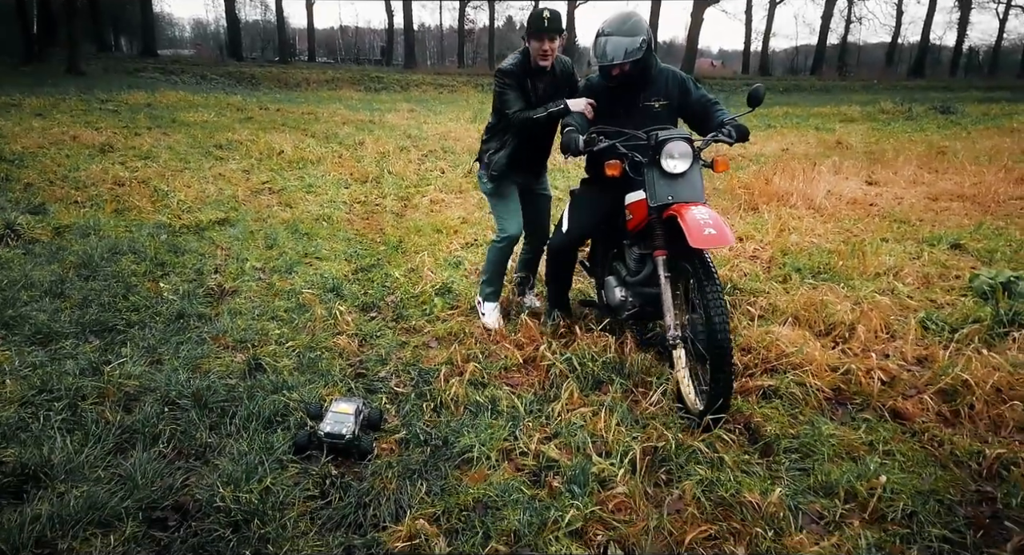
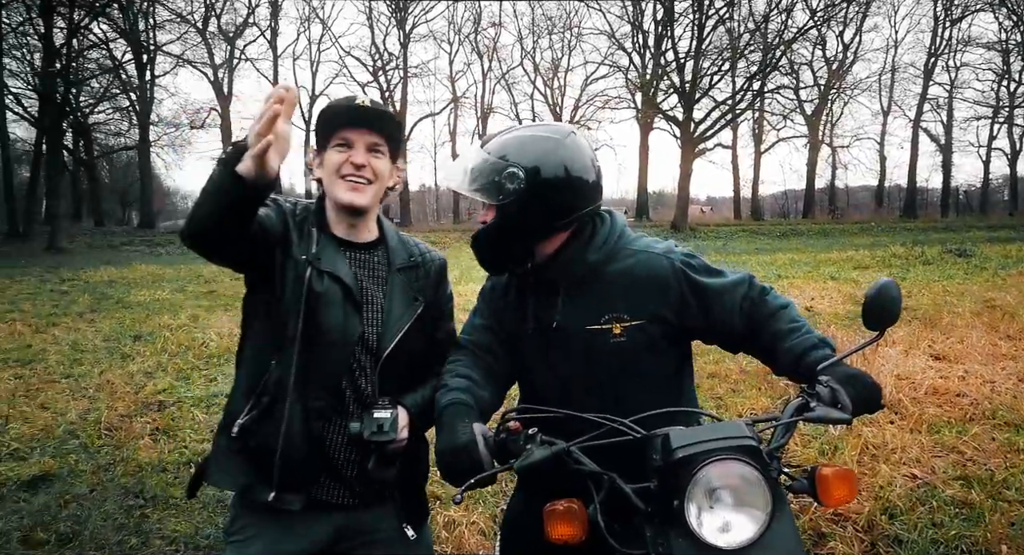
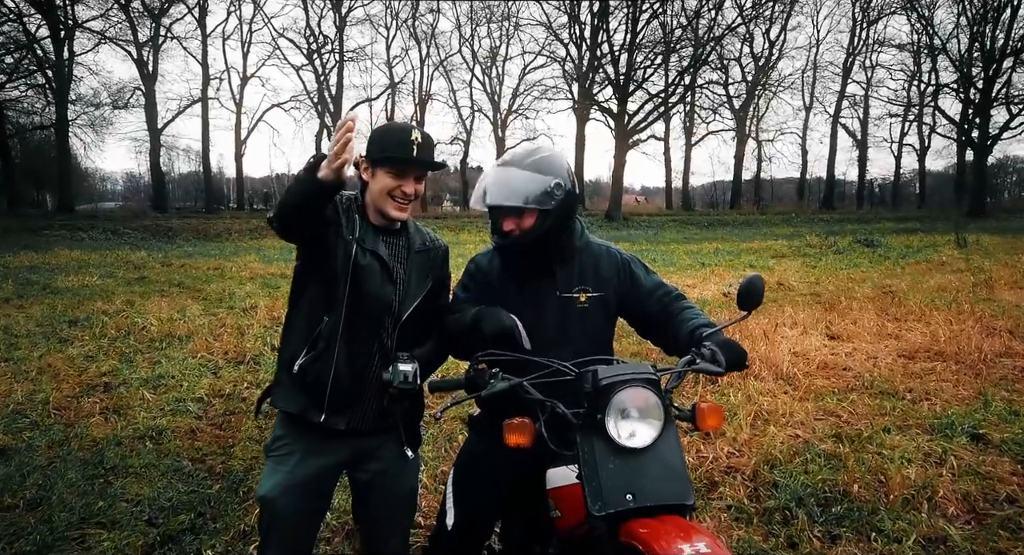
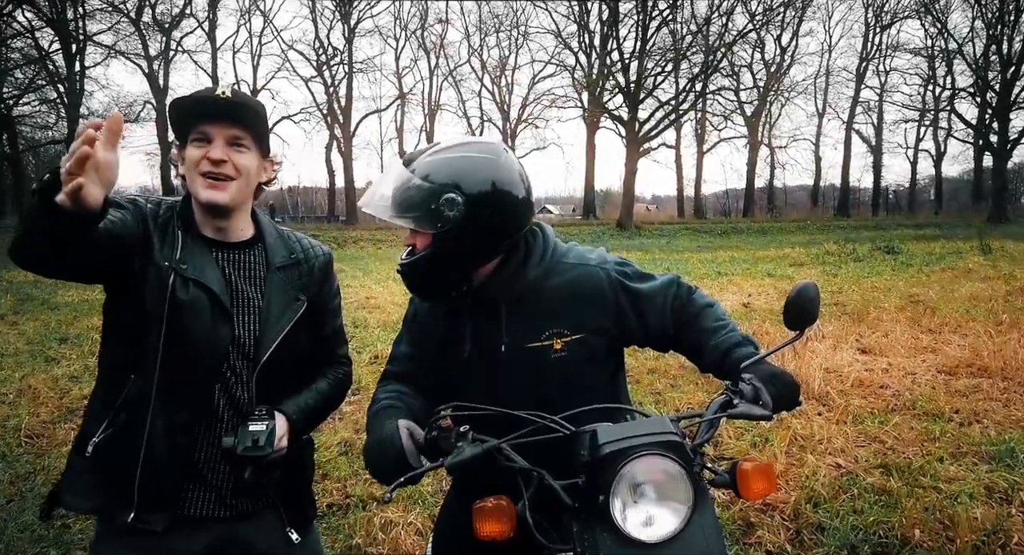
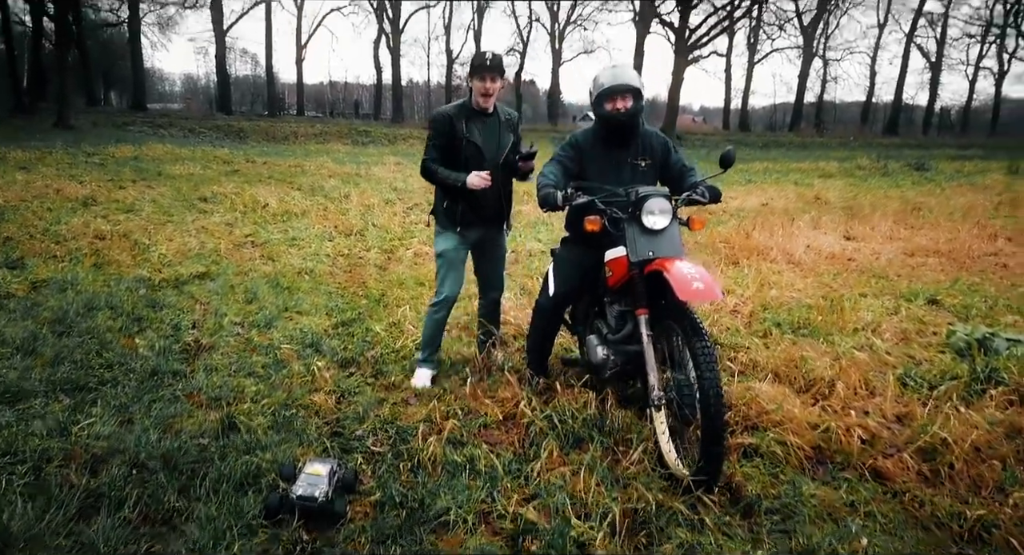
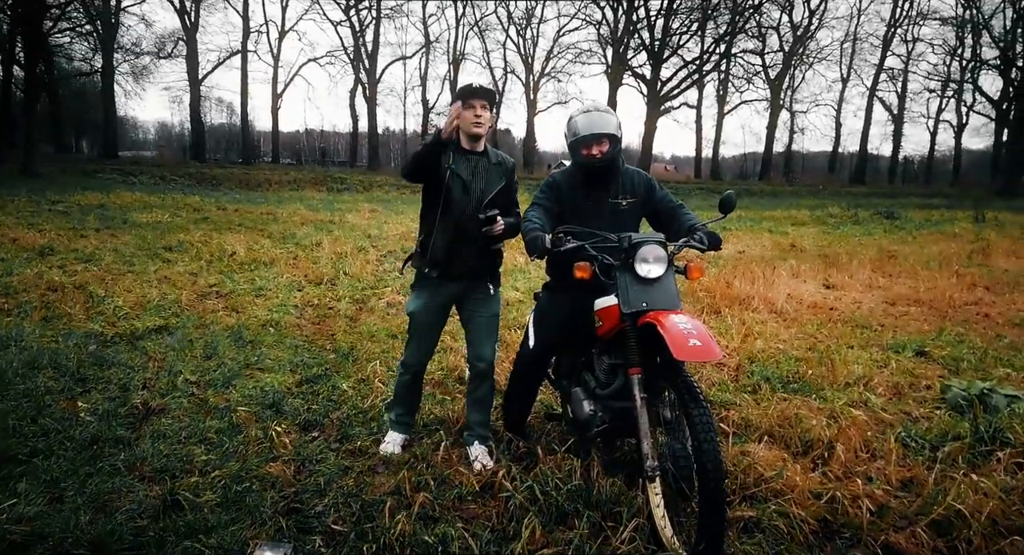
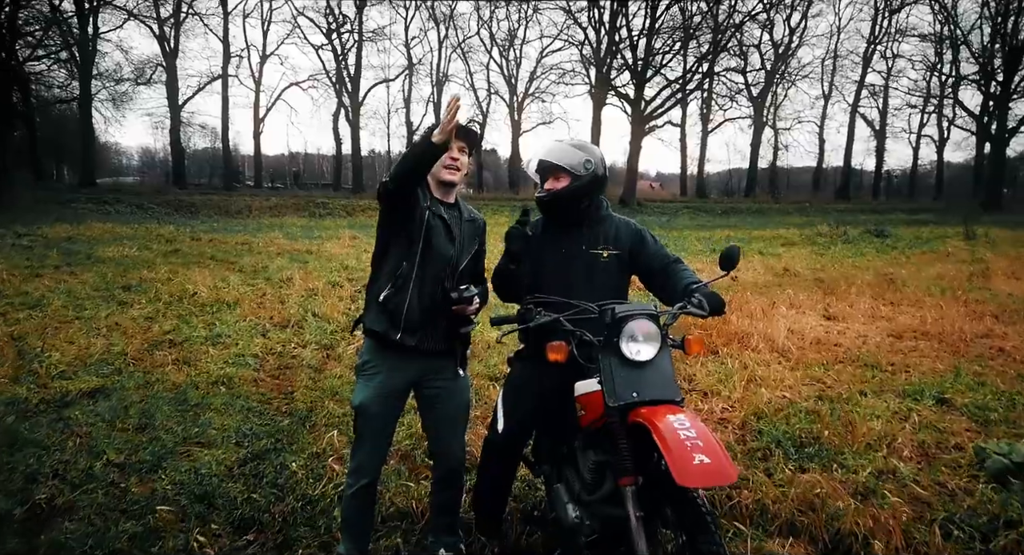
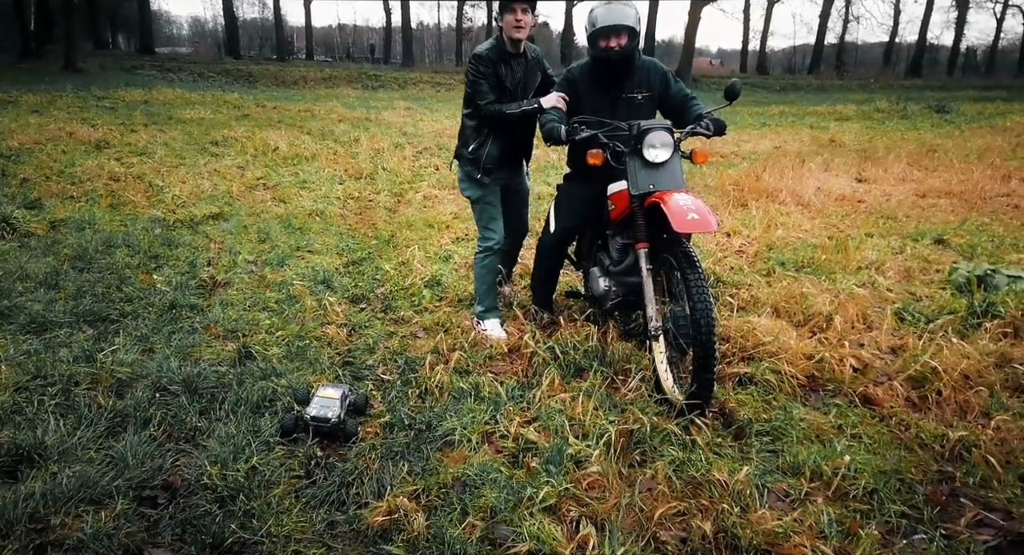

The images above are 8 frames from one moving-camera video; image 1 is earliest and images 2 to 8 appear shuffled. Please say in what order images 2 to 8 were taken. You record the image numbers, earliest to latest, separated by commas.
8, 5, 6, 7, 3, 4, 2
